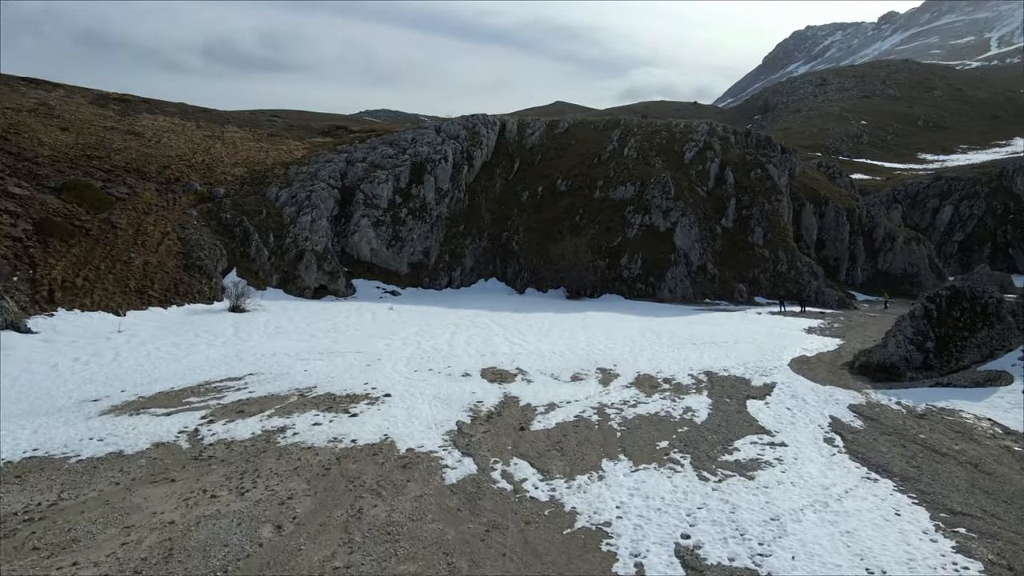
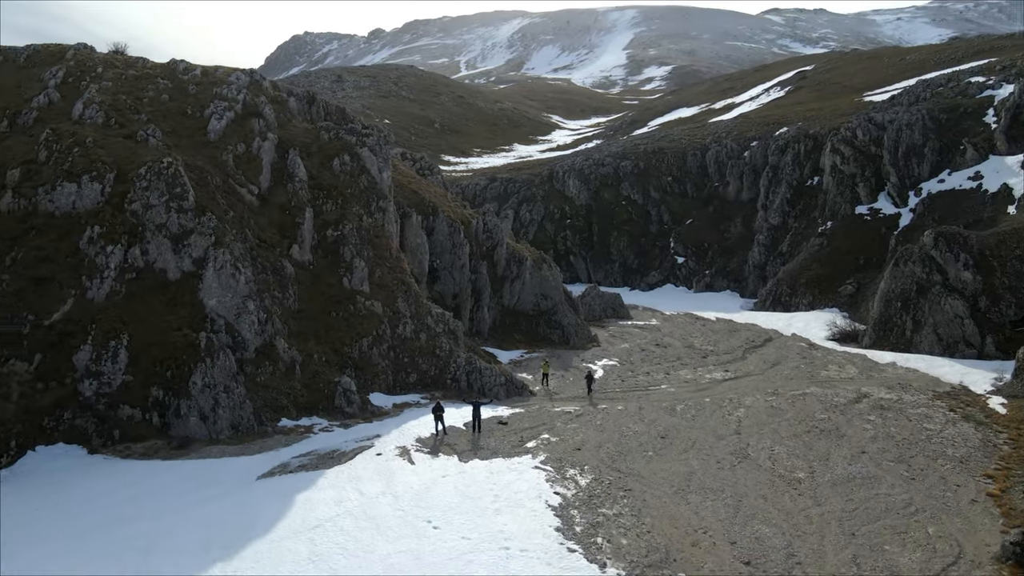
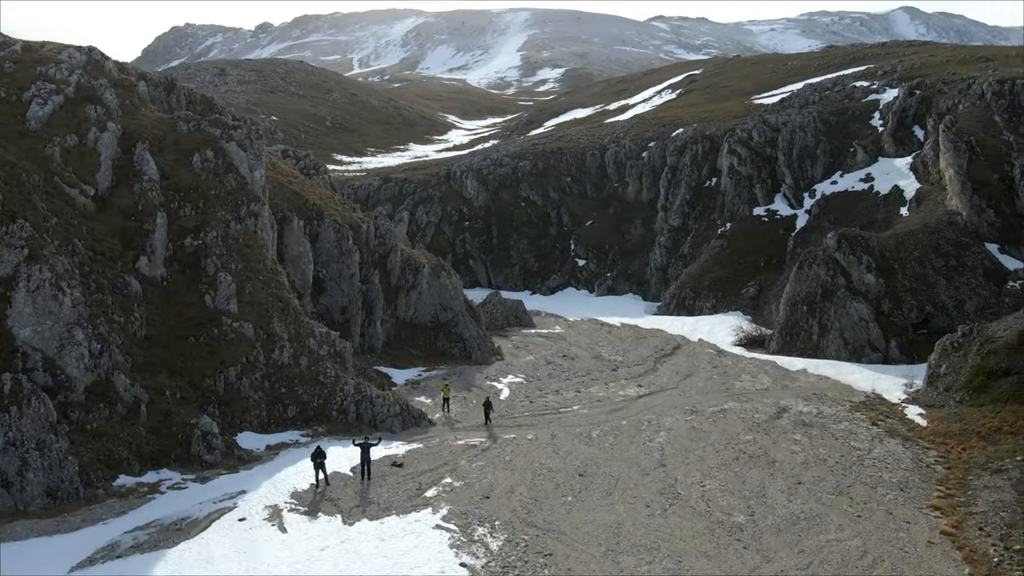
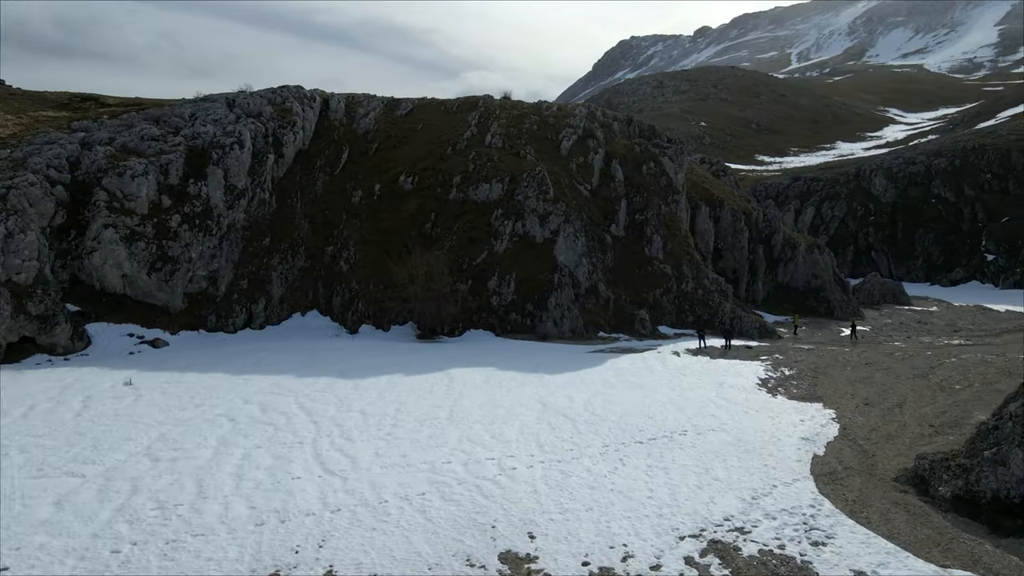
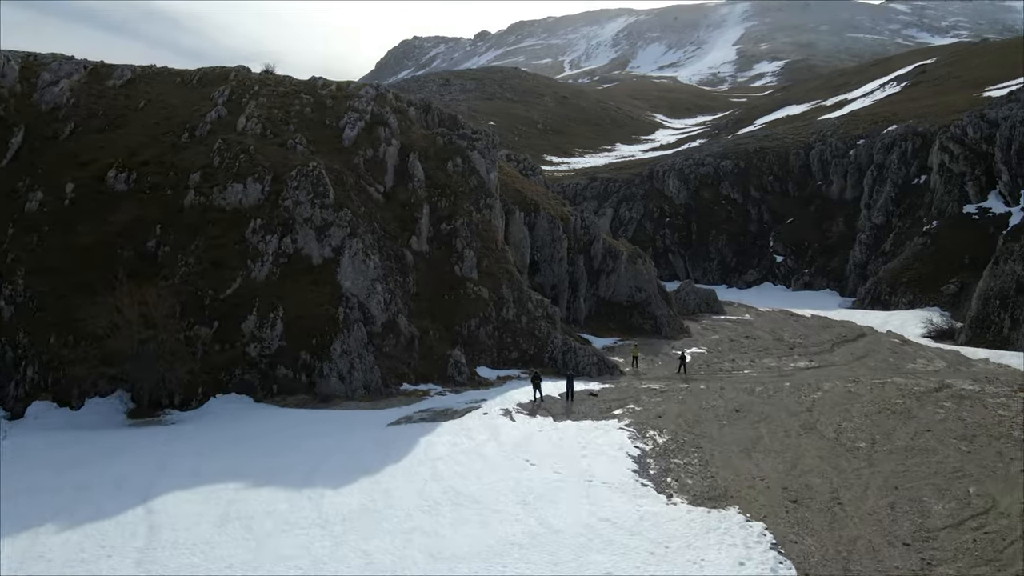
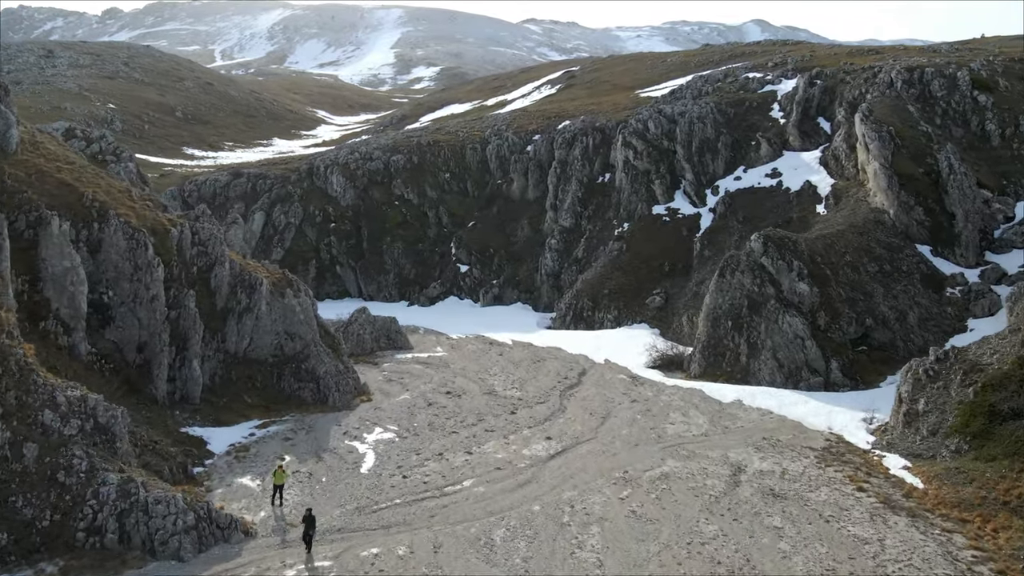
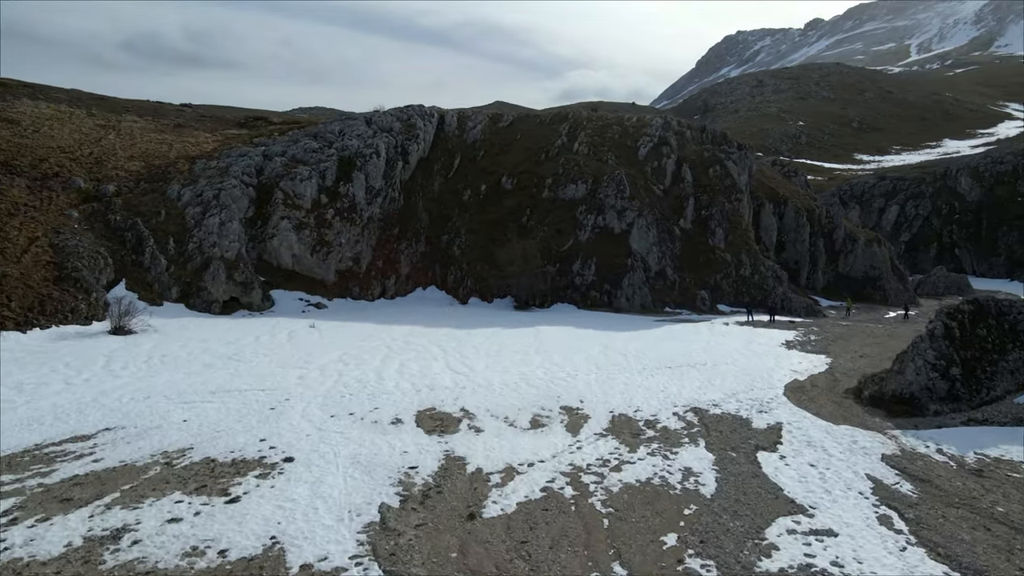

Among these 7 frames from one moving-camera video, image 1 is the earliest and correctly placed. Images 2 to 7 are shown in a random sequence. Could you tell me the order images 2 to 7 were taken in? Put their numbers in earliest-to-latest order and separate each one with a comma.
7, 4, 5, 2, 3, 6
